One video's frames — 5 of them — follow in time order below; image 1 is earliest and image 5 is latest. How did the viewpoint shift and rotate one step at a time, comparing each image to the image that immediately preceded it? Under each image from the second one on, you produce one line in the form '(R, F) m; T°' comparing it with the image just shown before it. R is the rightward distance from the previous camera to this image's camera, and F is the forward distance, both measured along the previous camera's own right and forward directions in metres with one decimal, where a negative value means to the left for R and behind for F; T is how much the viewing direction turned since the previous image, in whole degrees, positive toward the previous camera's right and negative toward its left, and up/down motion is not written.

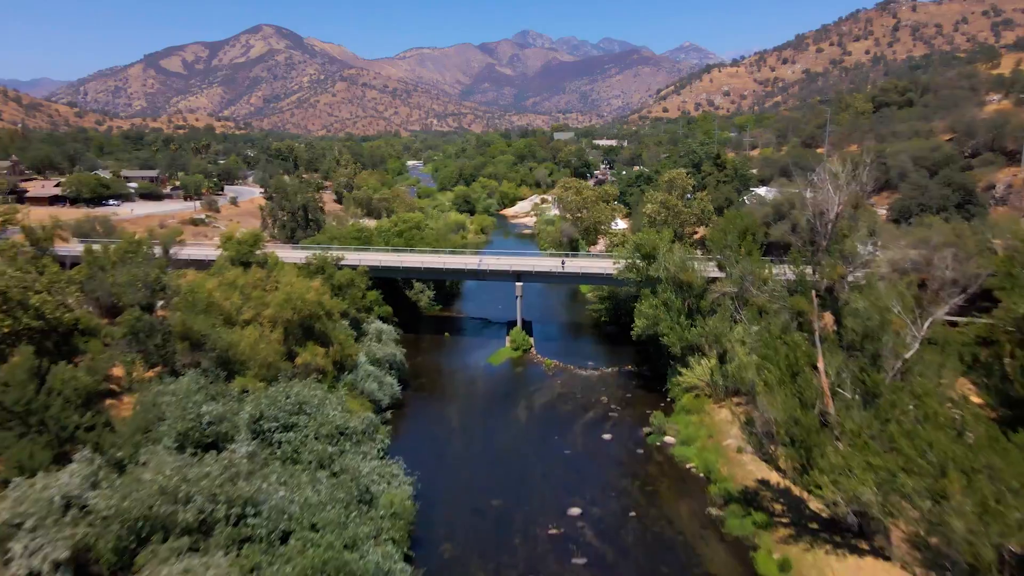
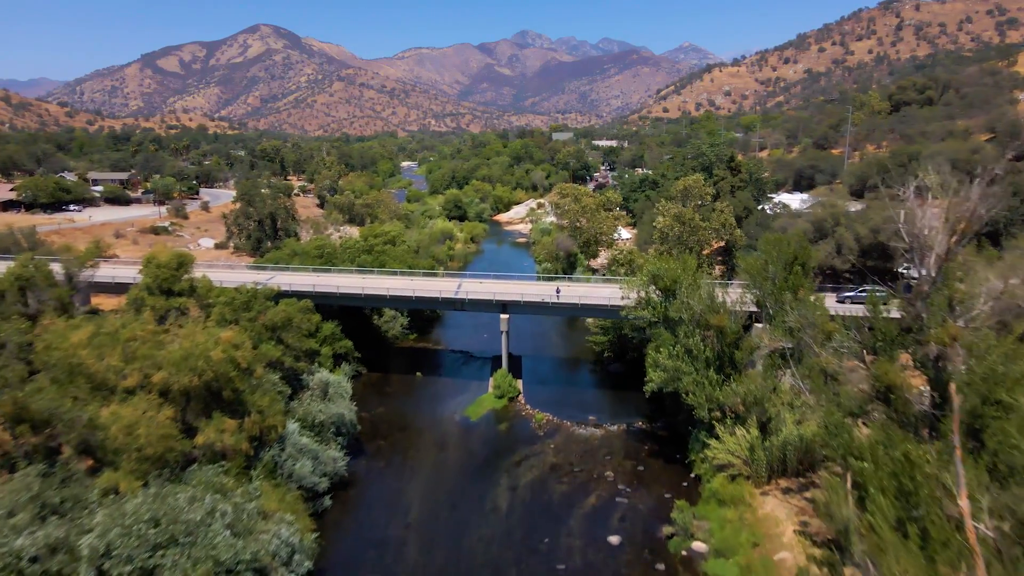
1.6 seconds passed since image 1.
(+0.6, +8.1) m; 0°
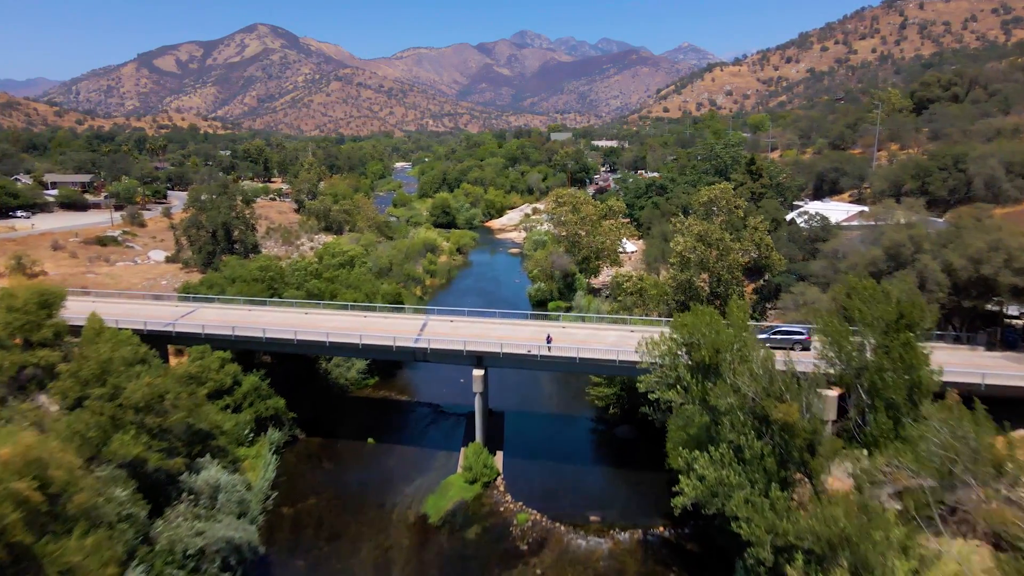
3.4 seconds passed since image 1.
(+0.7, +9.1) m; 0°
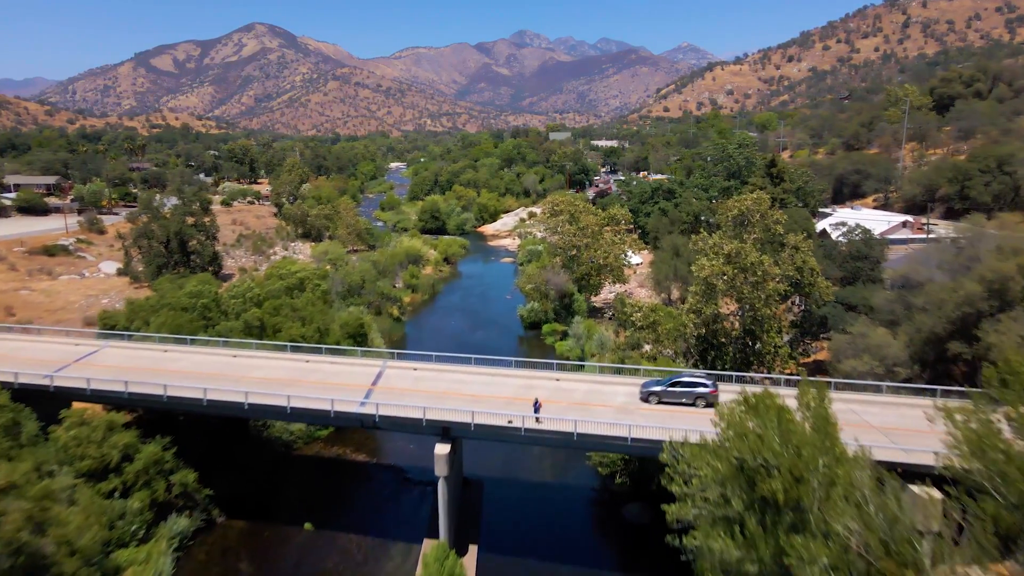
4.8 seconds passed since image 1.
(+0.5, +7.1) m; 0°
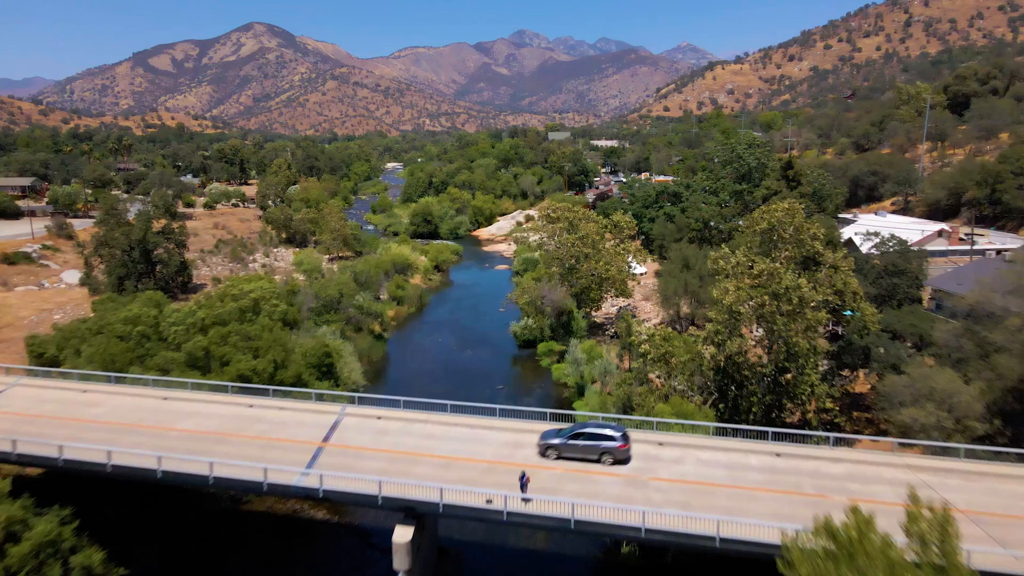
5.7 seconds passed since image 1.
(+0.3, +4.6) m; 0°
